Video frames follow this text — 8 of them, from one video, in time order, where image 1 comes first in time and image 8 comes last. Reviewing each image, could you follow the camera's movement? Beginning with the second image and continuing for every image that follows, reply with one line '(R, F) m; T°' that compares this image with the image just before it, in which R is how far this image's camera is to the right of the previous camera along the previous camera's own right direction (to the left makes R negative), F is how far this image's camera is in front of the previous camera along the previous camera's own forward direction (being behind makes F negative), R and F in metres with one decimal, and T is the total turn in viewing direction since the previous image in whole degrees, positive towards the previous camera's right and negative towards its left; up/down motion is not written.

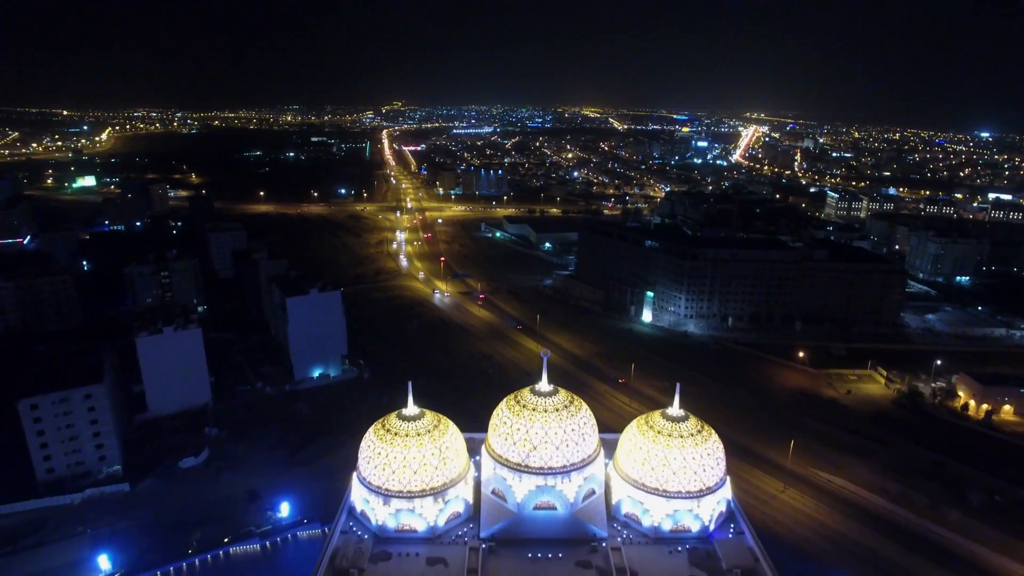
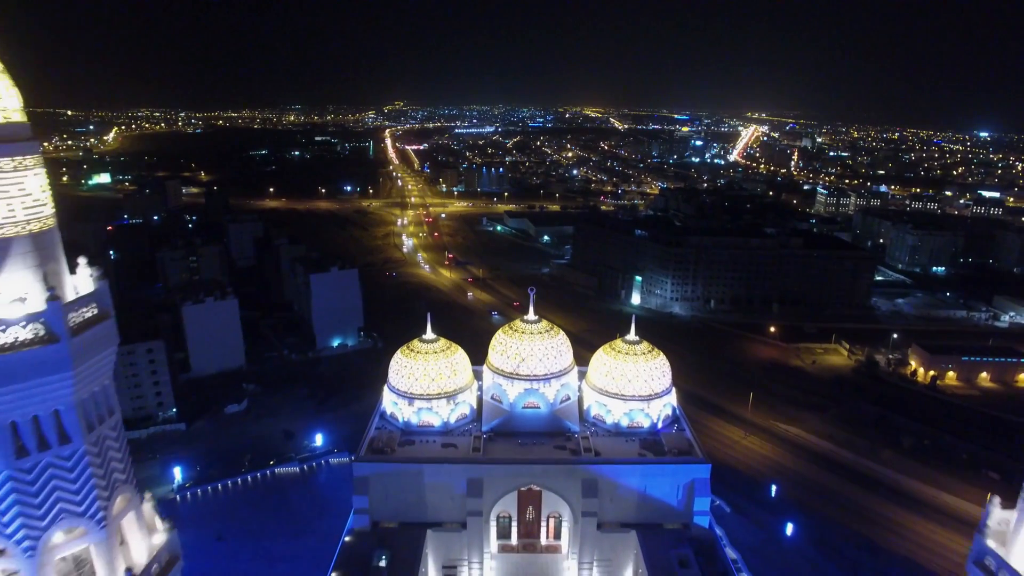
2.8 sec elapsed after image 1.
(+0.2, -3.1) m; 0°
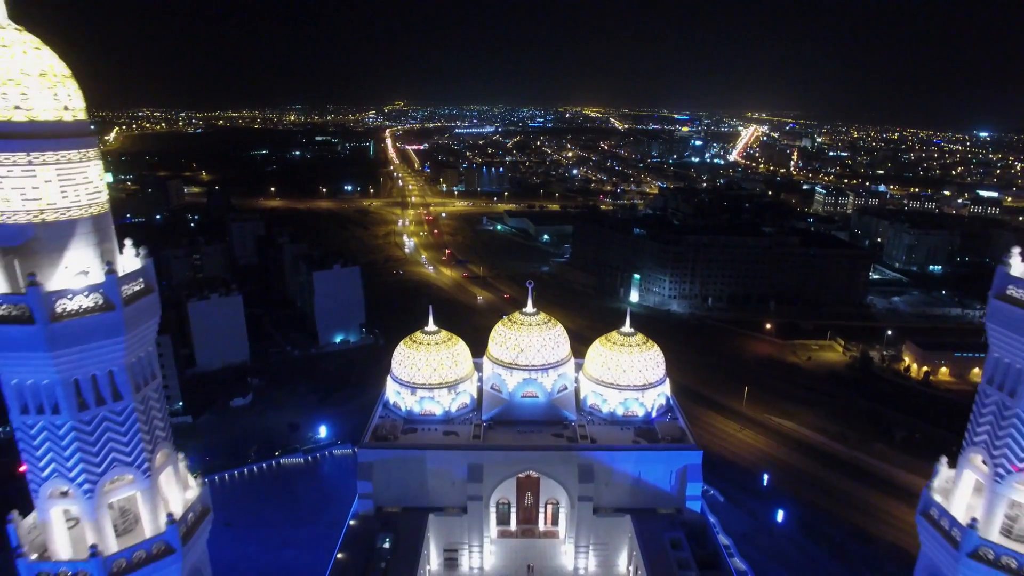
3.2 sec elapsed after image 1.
(0.0, -0.5) m; 0°
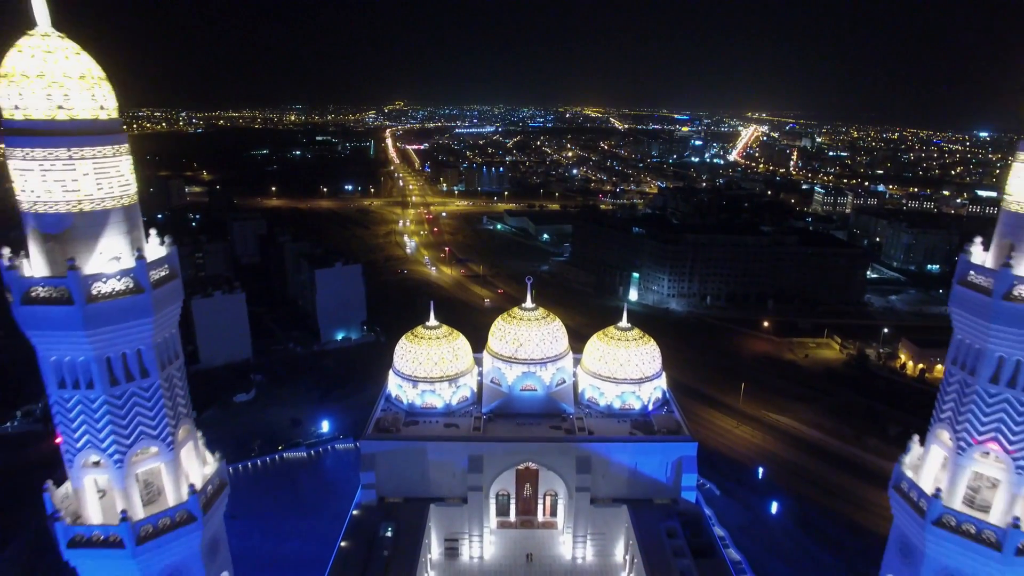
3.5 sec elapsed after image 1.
(0.0, -0.3) m; 0°
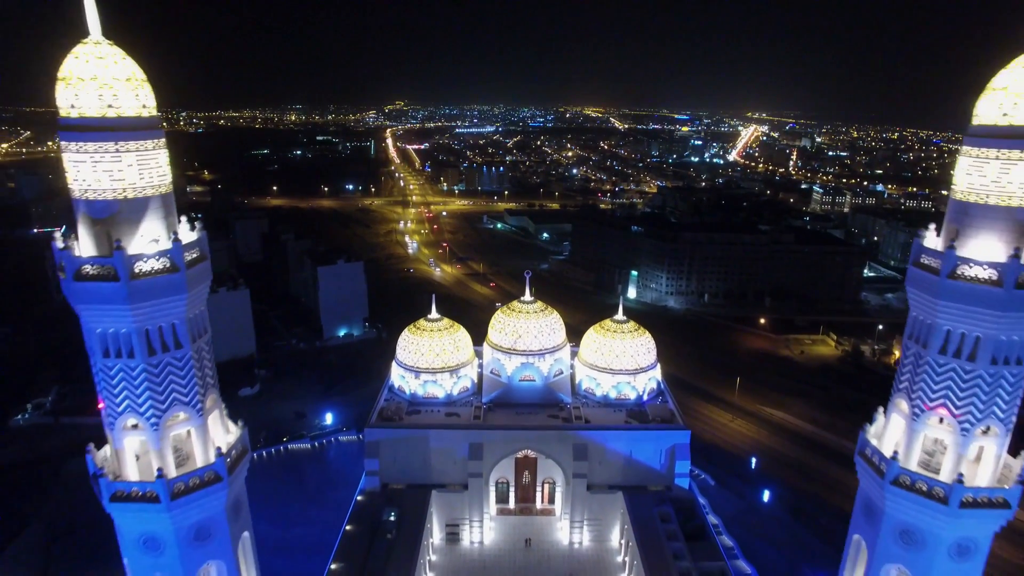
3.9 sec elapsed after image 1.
(0.0, -0.5) m; 0°
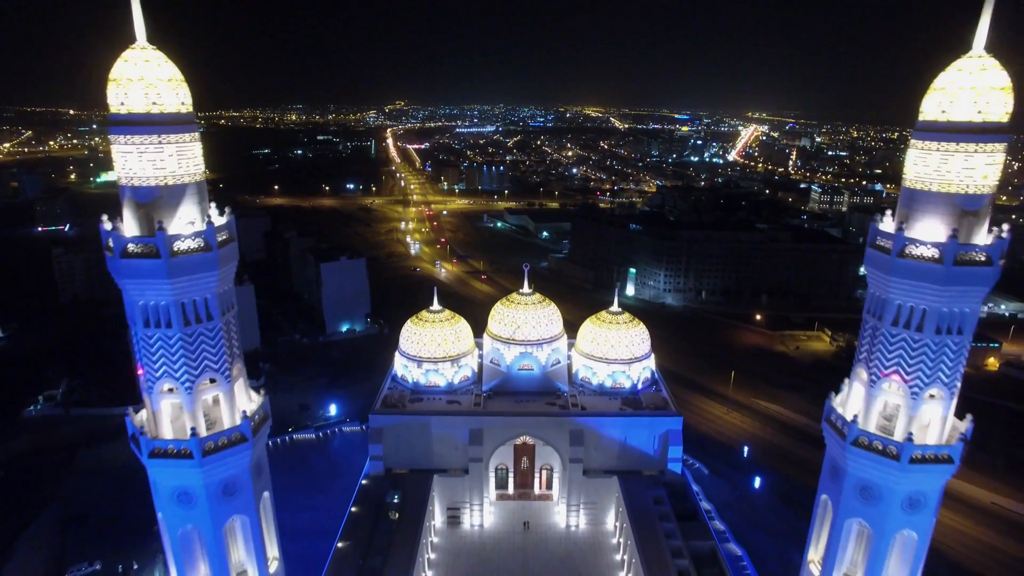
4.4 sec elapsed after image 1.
(0.0, -0.5) m; 0°
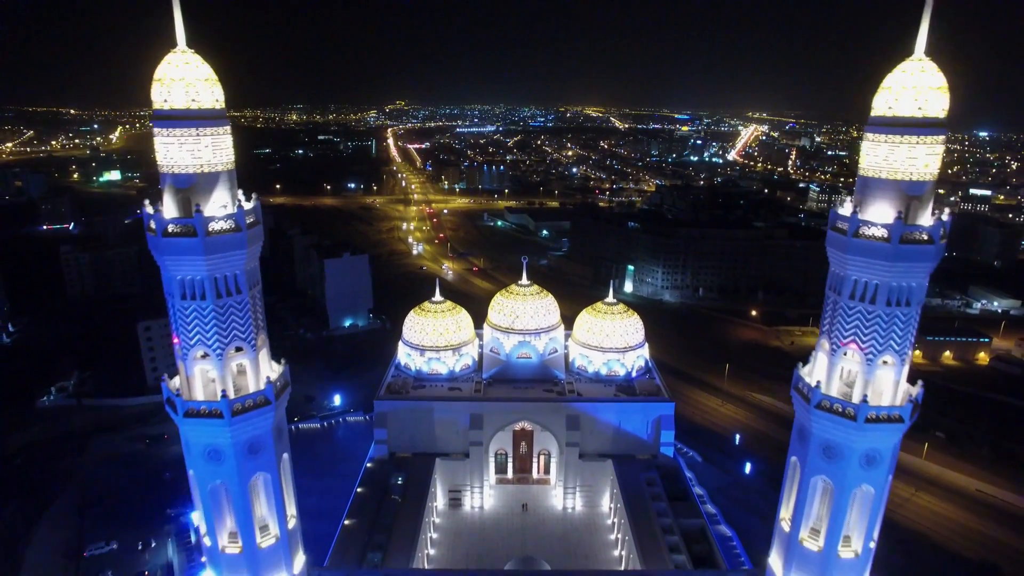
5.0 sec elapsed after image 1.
(0.0, -0.6) m; 0°
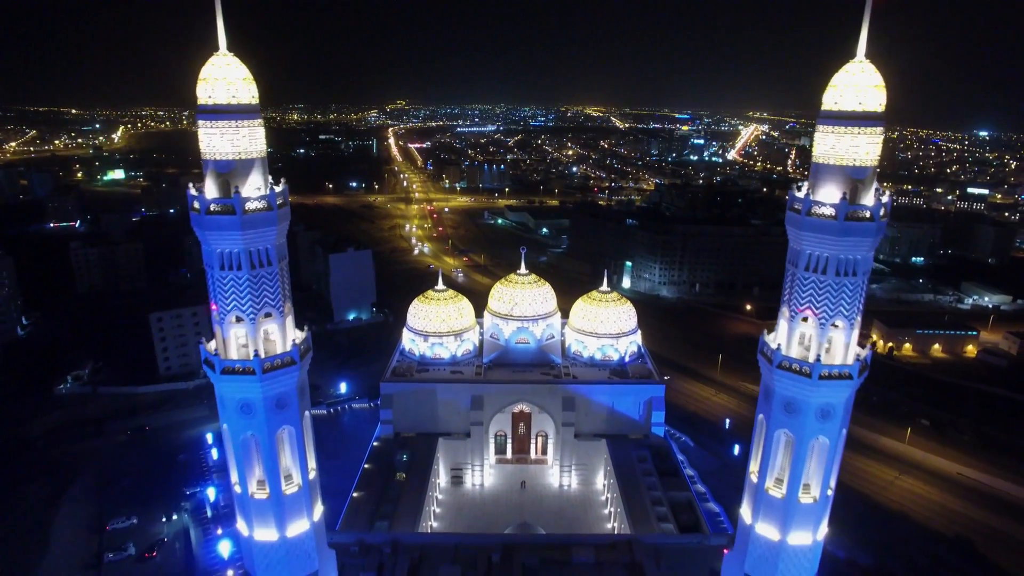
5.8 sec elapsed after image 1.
(0.0, -0.8) m; 0°
